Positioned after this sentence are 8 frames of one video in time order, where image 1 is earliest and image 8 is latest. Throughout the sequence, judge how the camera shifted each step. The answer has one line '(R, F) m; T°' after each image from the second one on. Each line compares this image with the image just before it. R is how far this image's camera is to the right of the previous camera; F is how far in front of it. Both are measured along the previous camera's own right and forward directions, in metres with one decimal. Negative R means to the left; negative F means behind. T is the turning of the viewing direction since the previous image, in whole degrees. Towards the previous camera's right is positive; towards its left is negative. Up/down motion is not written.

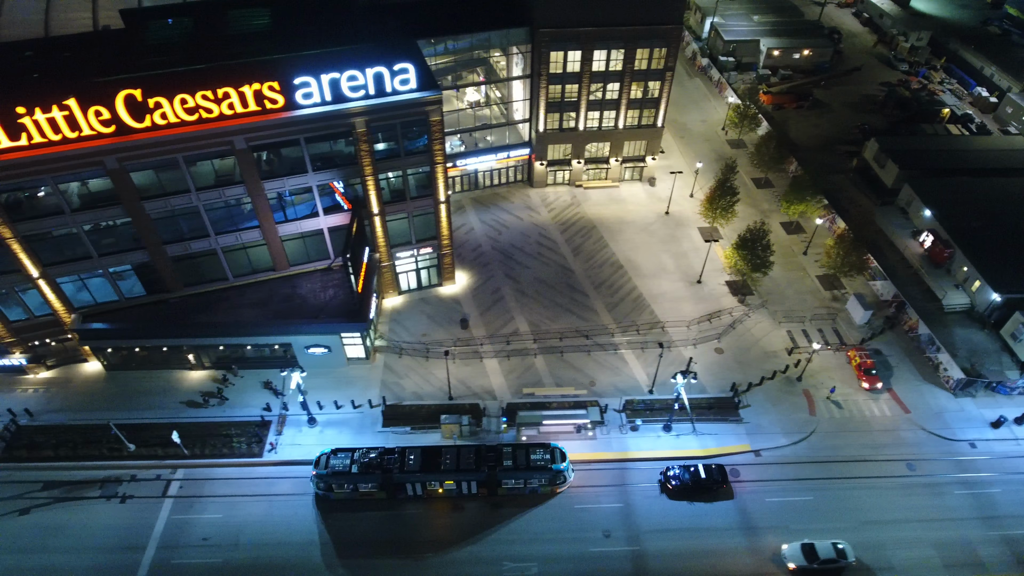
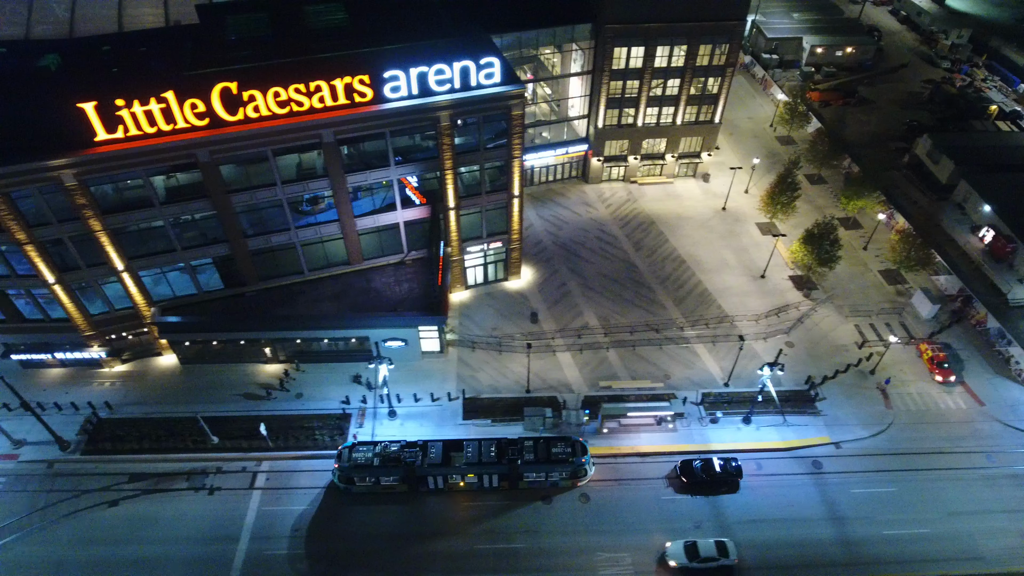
(-6.0, -0.2) m; 0°
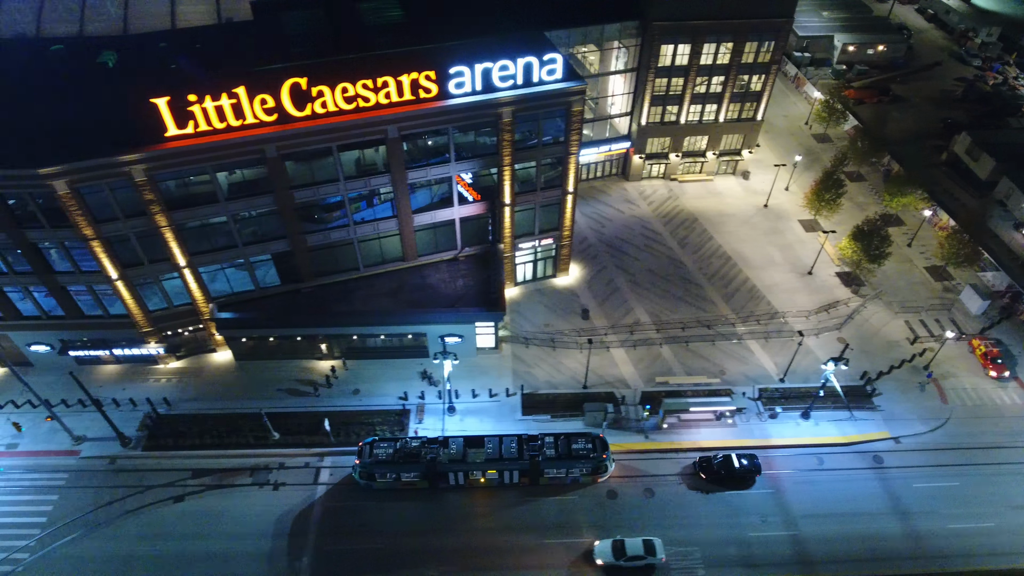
(-4.5, -0.1) m; 0°
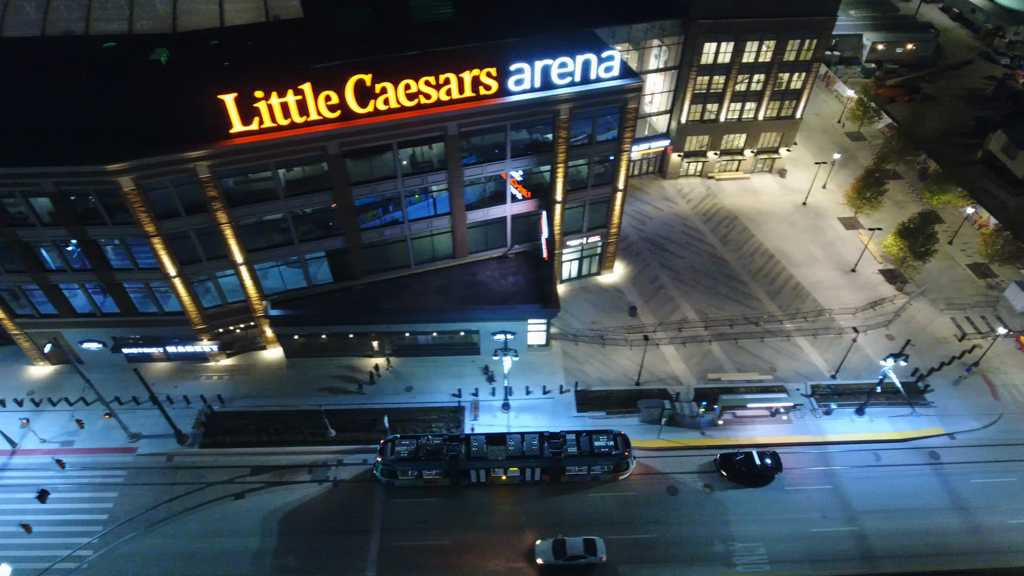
(-4.2, -0.1) m; 0°
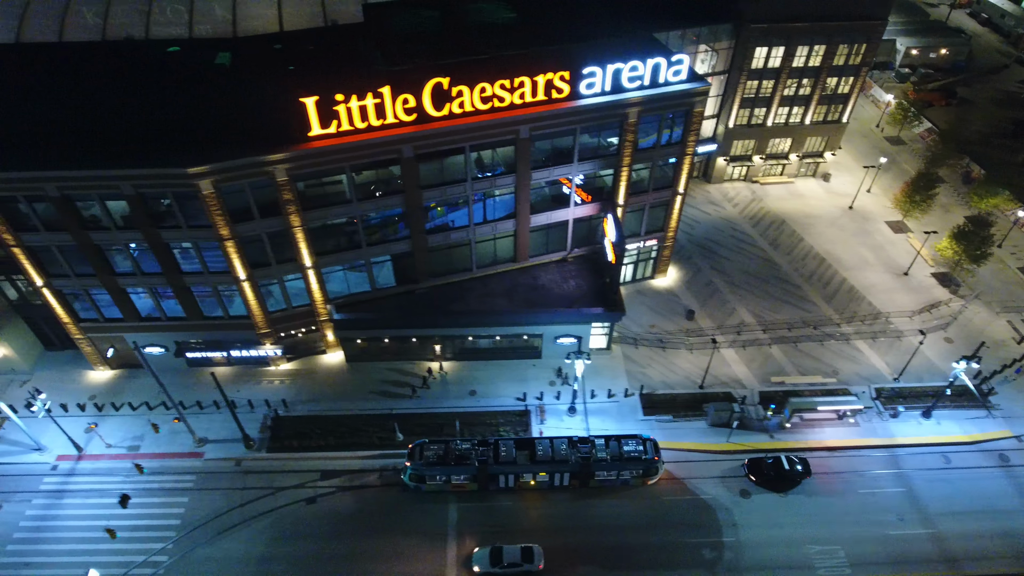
(-5.1, 0.0) m; 0°
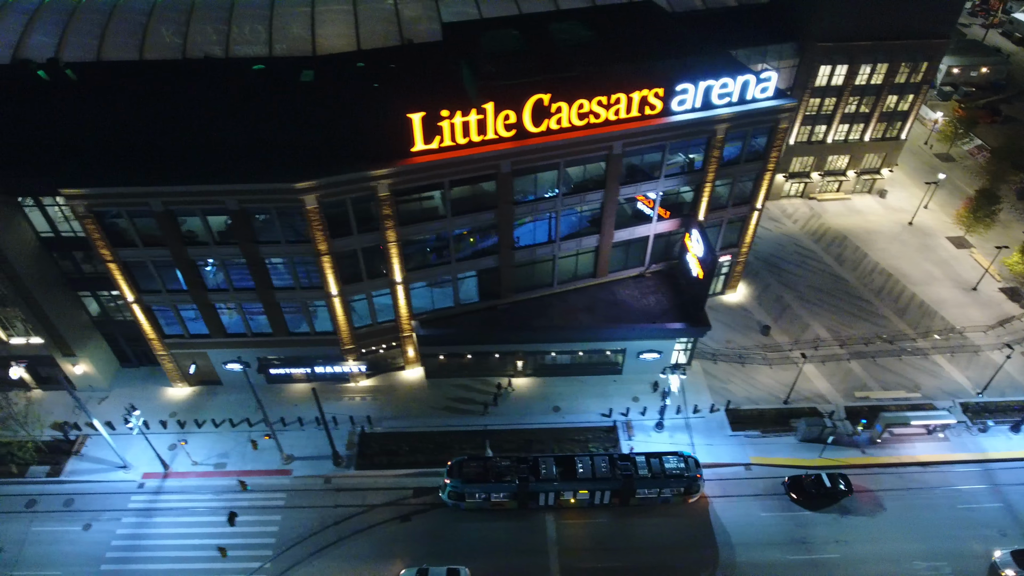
(-6.6, 0.0) m; 0°
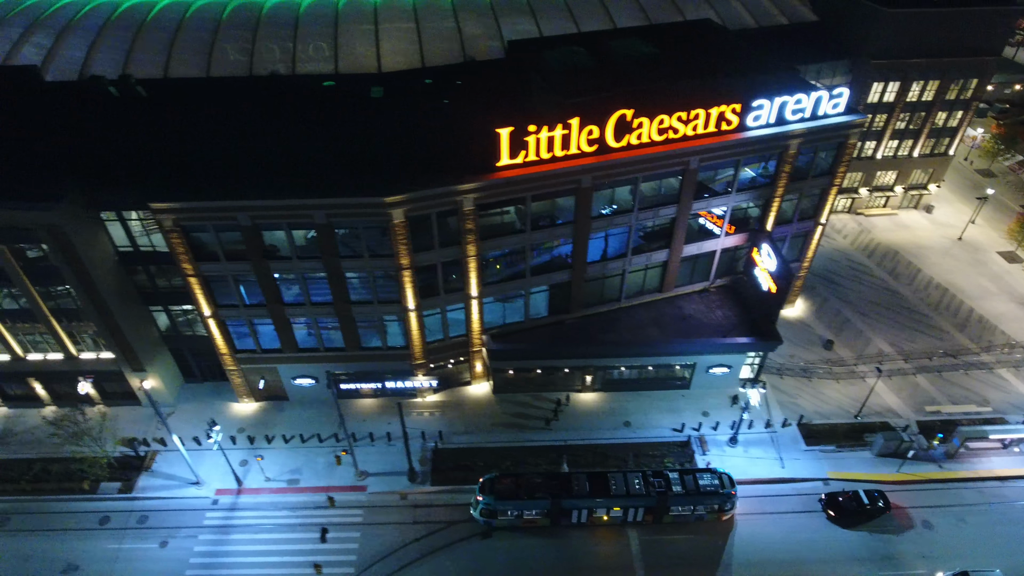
(-5.5, 0.0) m; 0°
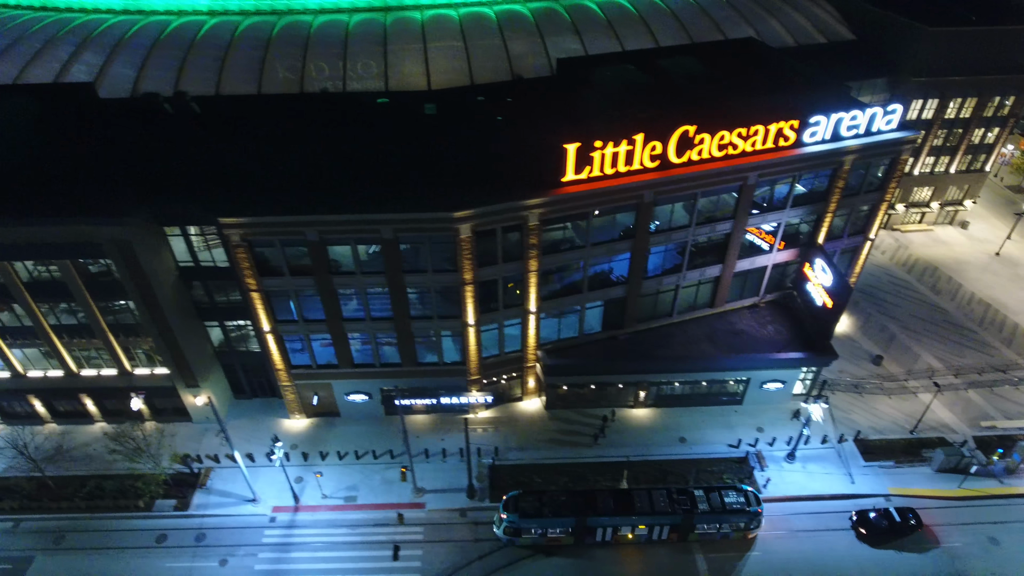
(-4.2, 0.0) m; 0°
